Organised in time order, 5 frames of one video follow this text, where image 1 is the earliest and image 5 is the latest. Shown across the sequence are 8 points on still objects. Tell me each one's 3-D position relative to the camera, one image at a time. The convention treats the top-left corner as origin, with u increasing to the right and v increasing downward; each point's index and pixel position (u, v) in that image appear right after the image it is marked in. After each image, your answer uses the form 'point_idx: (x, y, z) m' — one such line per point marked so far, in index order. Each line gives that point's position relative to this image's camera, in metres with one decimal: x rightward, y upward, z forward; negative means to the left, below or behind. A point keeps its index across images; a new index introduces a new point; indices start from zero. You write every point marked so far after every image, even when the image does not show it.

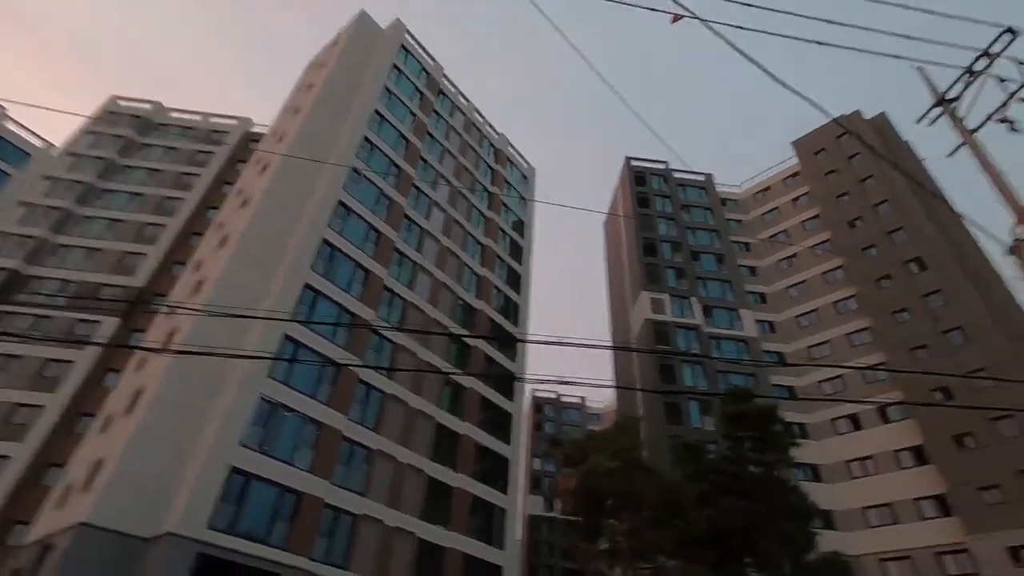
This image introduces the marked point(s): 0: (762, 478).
0: (+6.7, -5.1, +14.2) m
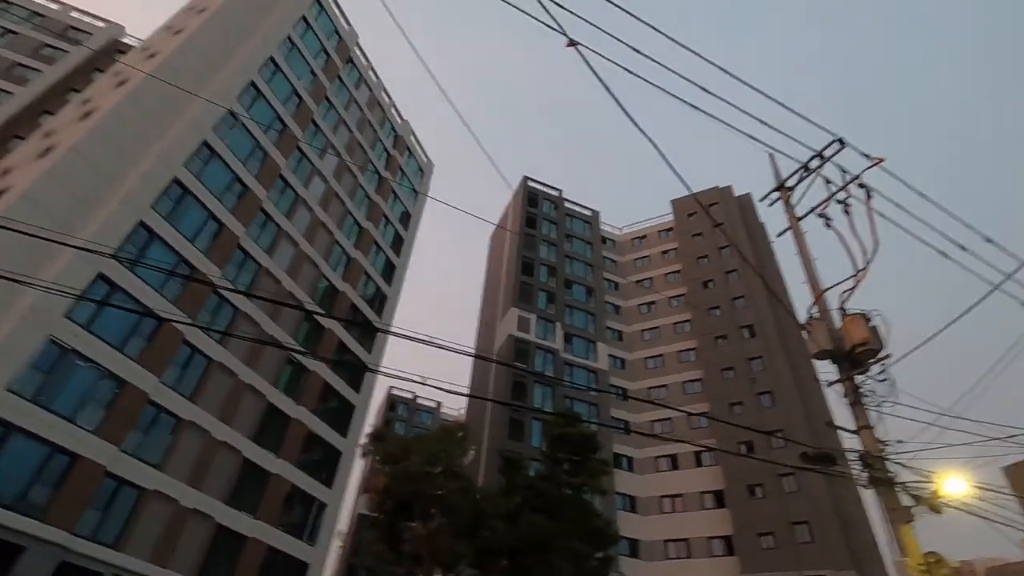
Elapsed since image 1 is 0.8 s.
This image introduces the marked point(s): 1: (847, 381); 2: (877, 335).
0: (+1.6, -6.0, +14.8) m
1: (+6.8, -1.9, +10.9) m
2: (+7.5, -1.0, +10.9) m
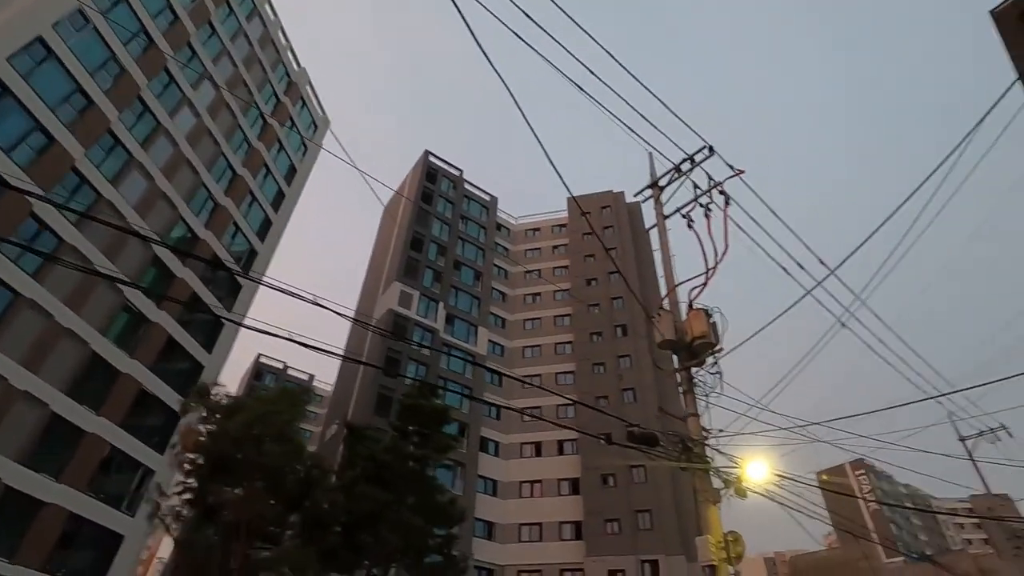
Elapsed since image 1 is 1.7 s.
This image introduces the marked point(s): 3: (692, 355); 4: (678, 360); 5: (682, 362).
0: (-2.6, -5.1, +14.3) m
1: (+3.7, -1.8, +11.4) m
2: (+4.4, -0.9, +11.6) m
3: (+3.9, -1.4, +11.5) m
4: (+3.6, -1.6, +11.5) m
5: (+3.7, -1.6, +11.5) m
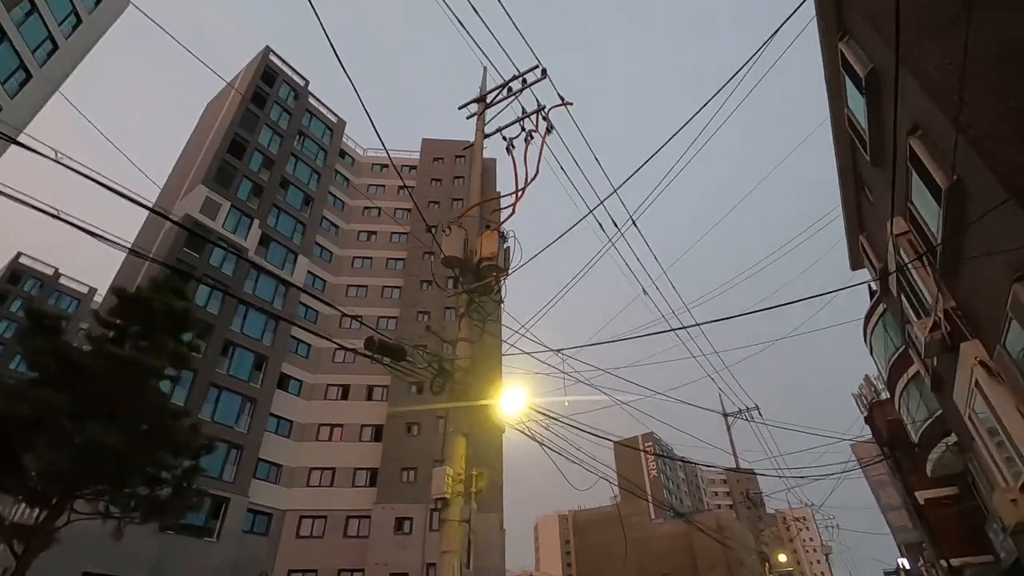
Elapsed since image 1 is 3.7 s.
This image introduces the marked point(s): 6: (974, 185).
0: (-8.2, -2.2, +11.5) m
1: (-0.9, -0.1, +10.3) m
2: (-0.1, +0.6, +10.6) m
3: (-0.7, +0.2, +10.3) m
4: (-1.0, +0.1, +10.3) m
5: (-0.9, +0.1, +10.4) m
6: (+6.0, +1.3, +6.9) m
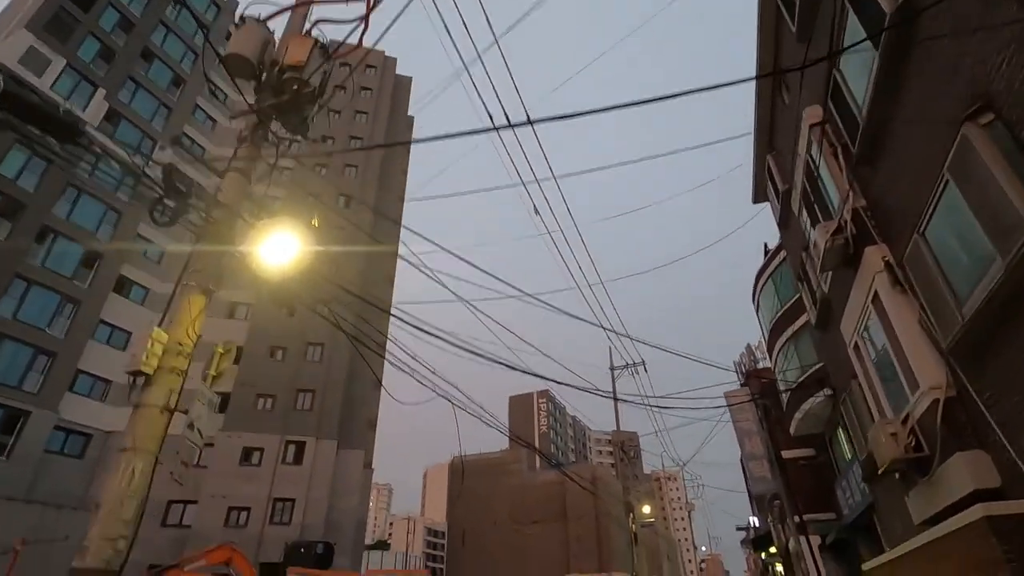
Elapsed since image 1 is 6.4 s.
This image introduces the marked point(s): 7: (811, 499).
0: (-11.1, +1.2, +7.5) m
1: (-3.5, +2.4, +7.3) m
2: (-2.7, +3.0, +7.7) m
3: (-3.3, +2.7, +7.4) m
4: (-3.6, +2.6, +7.3) m
5: (-3.5, +2.5, +7.4) m
6: (+3.9, +2.8, +5.0) m
7: (+9.9, -7.0, +17.7) m
